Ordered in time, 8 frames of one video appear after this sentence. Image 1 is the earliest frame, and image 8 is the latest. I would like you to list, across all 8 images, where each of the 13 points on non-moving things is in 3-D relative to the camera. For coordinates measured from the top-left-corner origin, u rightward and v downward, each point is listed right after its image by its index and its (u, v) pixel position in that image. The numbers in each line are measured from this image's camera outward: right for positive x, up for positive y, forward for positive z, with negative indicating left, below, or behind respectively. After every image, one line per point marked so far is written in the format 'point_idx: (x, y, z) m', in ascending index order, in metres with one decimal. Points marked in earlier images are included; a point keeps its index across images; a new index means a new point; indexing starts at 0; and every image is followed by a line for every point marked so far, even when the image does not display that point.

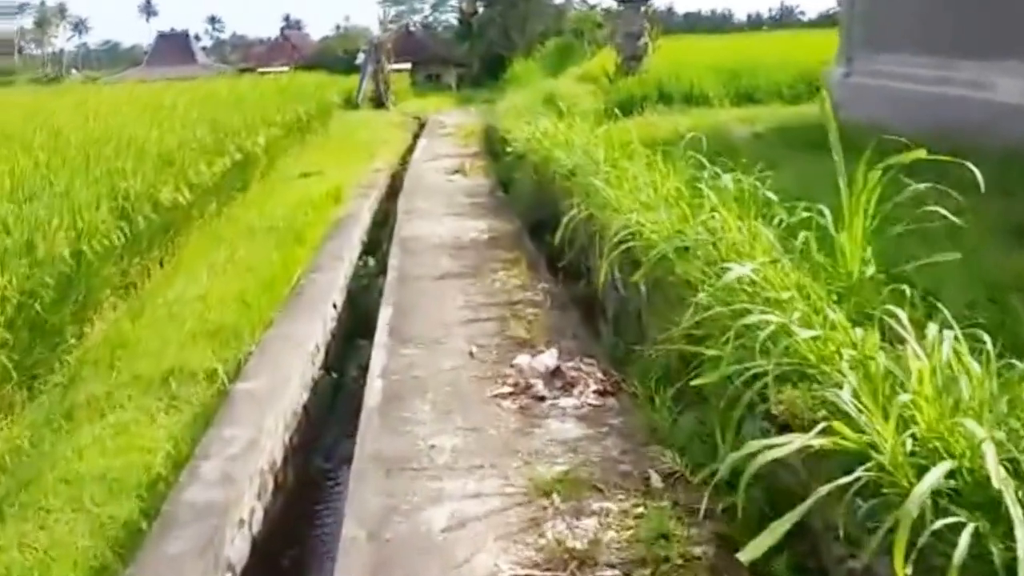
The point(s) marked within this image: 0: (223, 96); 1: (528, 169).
0: (-4.4, +3.0, +11.8) m
1: (+0.1, +0.9, +6.2) m
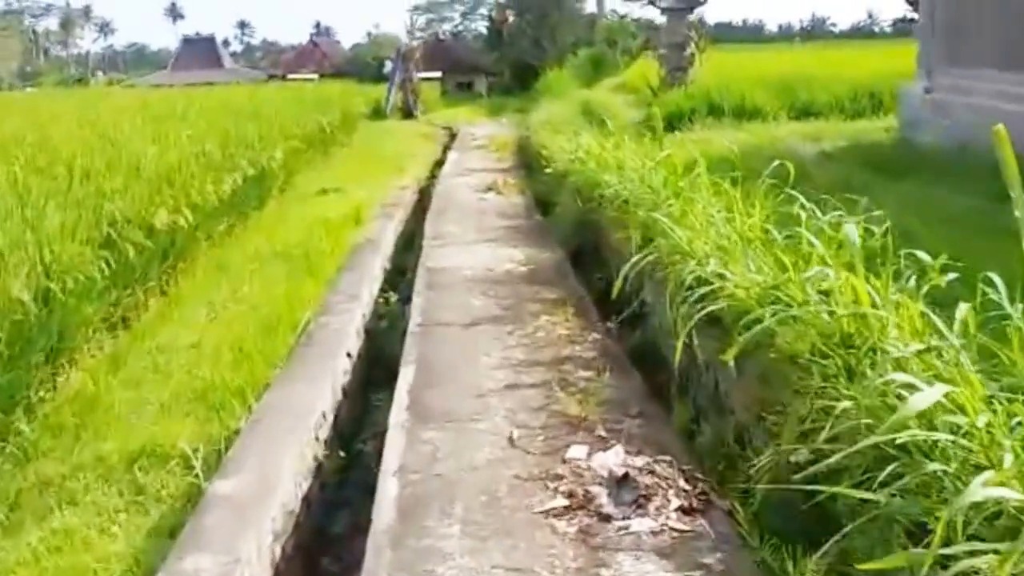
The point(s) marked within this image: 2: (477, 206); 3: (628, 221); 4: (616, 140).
0: (-3.8, +2.7, +11.3) m
1: (+0.4, +0.7, +5.5) m
2: (-0.3, +0.7, +7.2) m
3: (+0.6, +0.4, +4.0) m
4: (+0.9, +1.1, +6.1) m
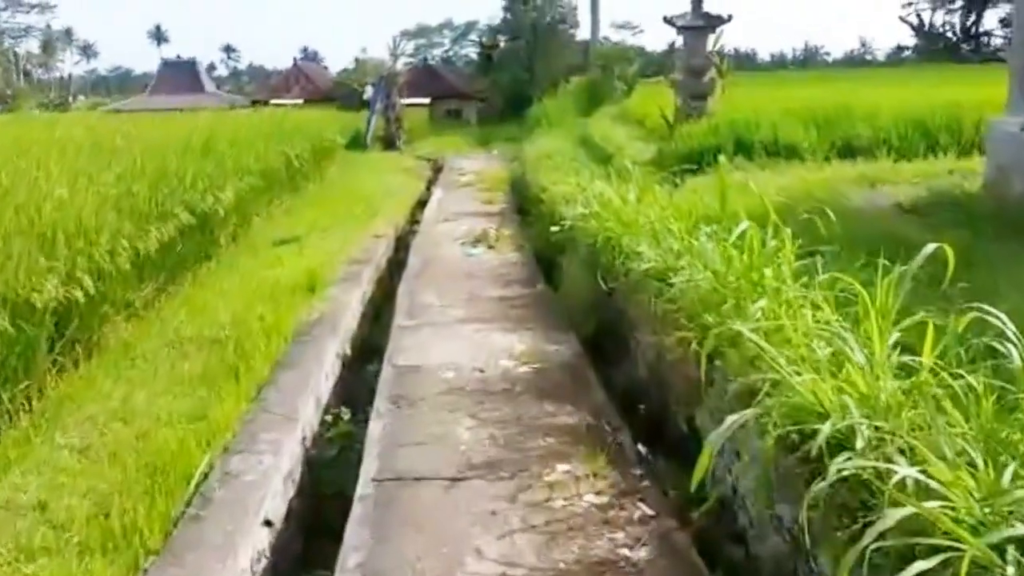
0: (-4.0, +2.0, +10.0) m
1: (+0.4, +0.2, +4.3) m
2: (-0.4, +0.2, +5.9) m
3: (+0.6, -0.1, +2.8) m
4: (+0.8, +0.6, +4.9) m
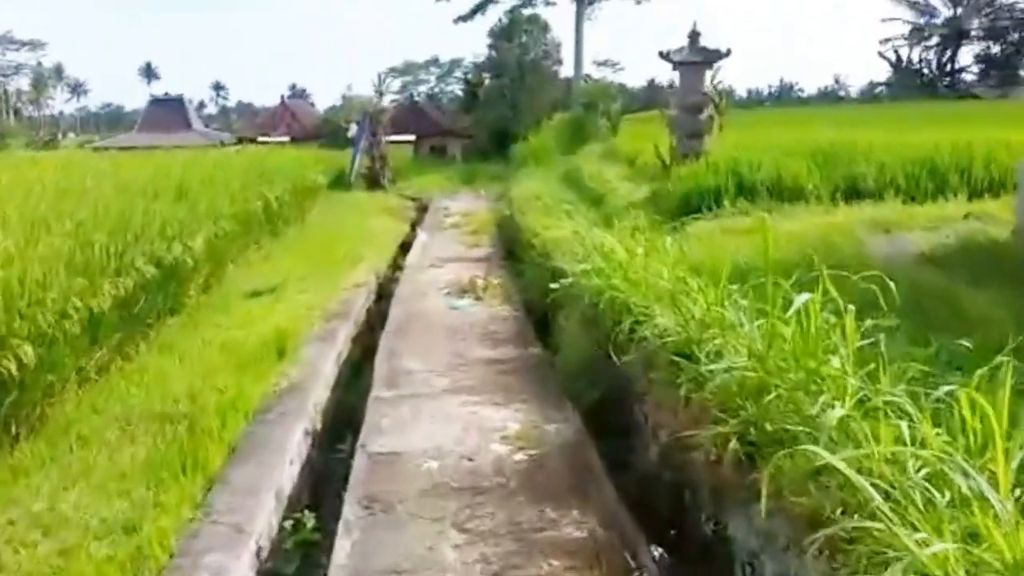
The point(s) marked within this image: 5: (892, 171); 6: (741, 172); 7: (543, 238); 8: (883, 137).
0: (-4.1, +1.4, +9.6) m
1: (+0.4, -0.2, +3.8) m
2: (-0.4, -0.2, +5.4) m
3: (+0.6, -0.4, +2.3) m
4: (+0.8, +0.3, +4.4) m
5: (+3.3, +1.0, +6.7) m
6: (+2.0, +1.0, +6.8) m
7: (+0.3, +0.4, +6.1) m
8: (+3.7, +1.5, +7.8) m
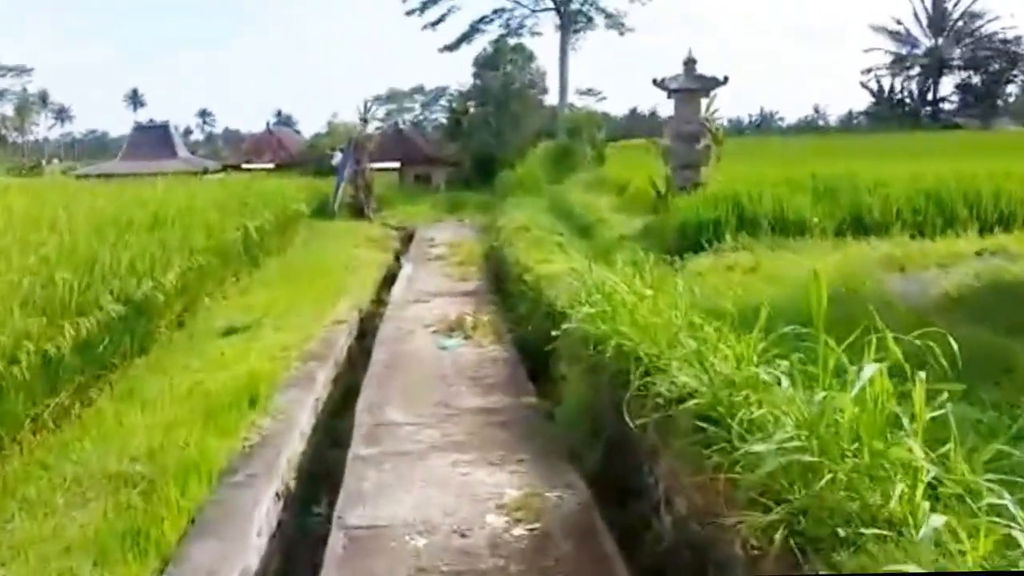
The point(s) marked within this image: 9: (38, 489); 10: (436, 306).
0: (-4.2, +1.0, +9.2) m
1: (+0.4, -0.4, +3.4) m
2: (-0.5, -0.5, +5.0) m
3: (+0.6, -0.5, +1.9) m
4: (+0.7, +0.1, +4.1) m
5: (+3.2, +0.7, +6.5) m
6: (+1.9, +0.7, +6.6) m
7: (+0.2, +0.1, +5.8) m
8: (+3.6, +1.2, +7.6) m
9: (-2.2, -0.9, +3.5) m
10: (-0.7, -0.1, +6.9) m
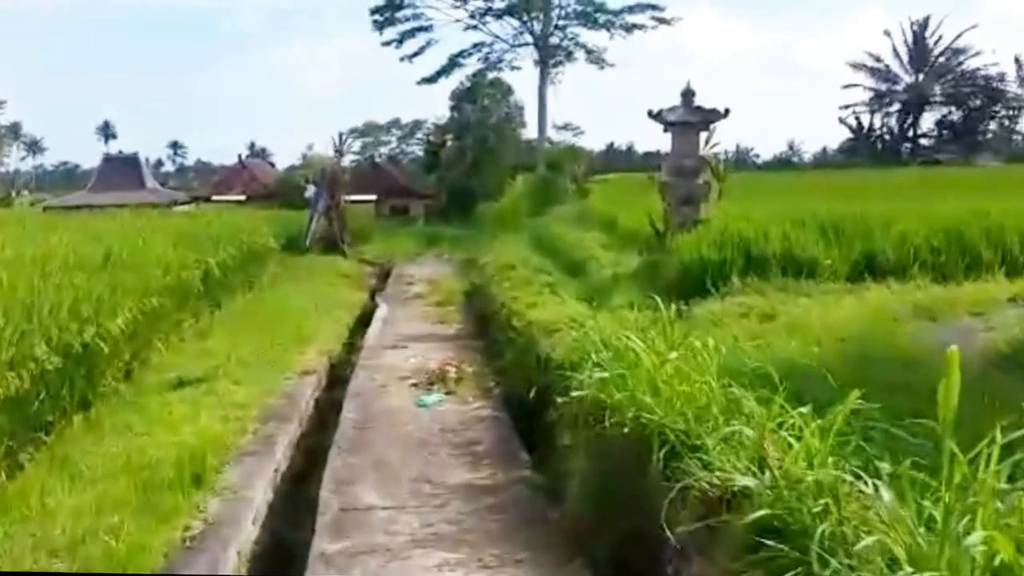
0: (-4.4, +0.6, +8.5) m
1: (+0.3, -0.6, +2.9) m
2: (-0.5, -0.8, +4.4) m
3: (+0.6, -0.7, +1.4) m
4: (+0.7, -0.2, +3.6) m
5: (+3.1, +0.3, +6.1) m
6: (+1.8, +0.3, +6.1) m
7: (+0.1, -0.2, +5.2) m
8: (+3.5, +0.8, +7.2) m
9: (-2.2, -1.1, +2.9) m
10: (-0.8, -0.5, +6.3) m
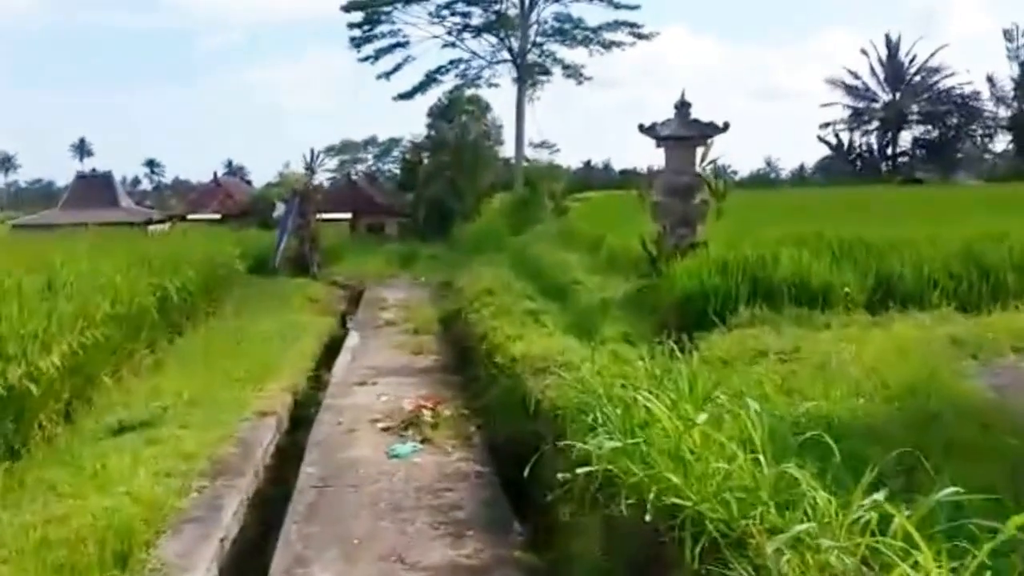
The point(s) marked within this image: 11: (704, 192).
0: (-4.6, +0.3, +7.8) m
1: (+0.3, -0.7, +2.3) m
2: (-0.6, -1.0, +3.8) m
3: (+0.7, -0.8, +0.8) m
4: (+0.7, -0.3, +3.0) m
5: (+3.0, +0.1, +5.6) m
6: (+1.7, +0.1, +5.6) m
7: (0.0, -0.4, +4.6) m
8: (+3.3, +0.6, +6.7) m
9: (-2.2, -1.3, +2.2) m
10: (-0.9, -0.7, +5.7) m
11: (+1.7, +0.9, +7.0) m
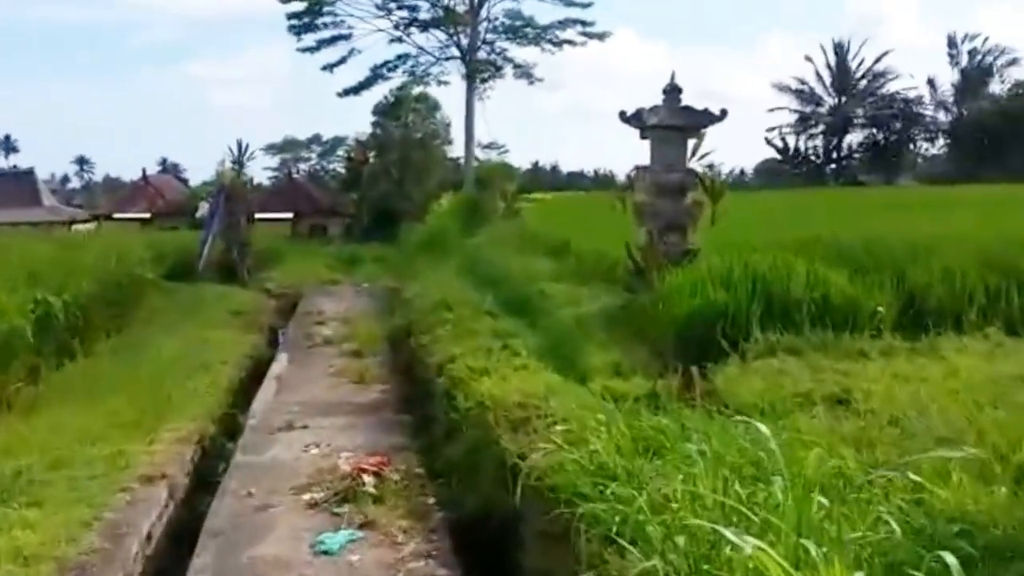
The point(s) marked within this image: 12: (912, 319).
0: (-5.0, +0.1, +6.4) m
1: (+0.3, -0.8, +1.2) m
2: (-0.7, -1.1, +2.7) m
3: (+0.8, -0.9, -0.2) m
4: (+0.6, -0.5, +2.0) m
5: (+2.8, 0.0, +4.7) m
6: (+1.5, 0.0, +4.6) m
7: (-0.1, -0.5, +3.5) m
8: (+3.0, +0.5, +5.9) m
9: (-2.2, -1.4, +1.0) m
10: (-1.1, -0.9, +4.5) m
11: (+1.4, +0.7, +6.0) m
12: (+2.4, -0.2, +4.6) m
